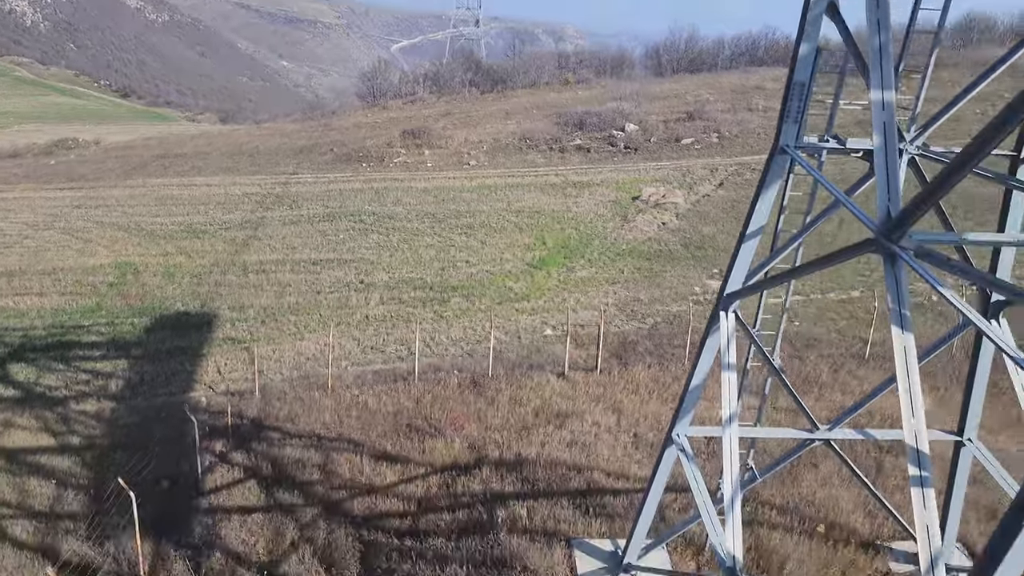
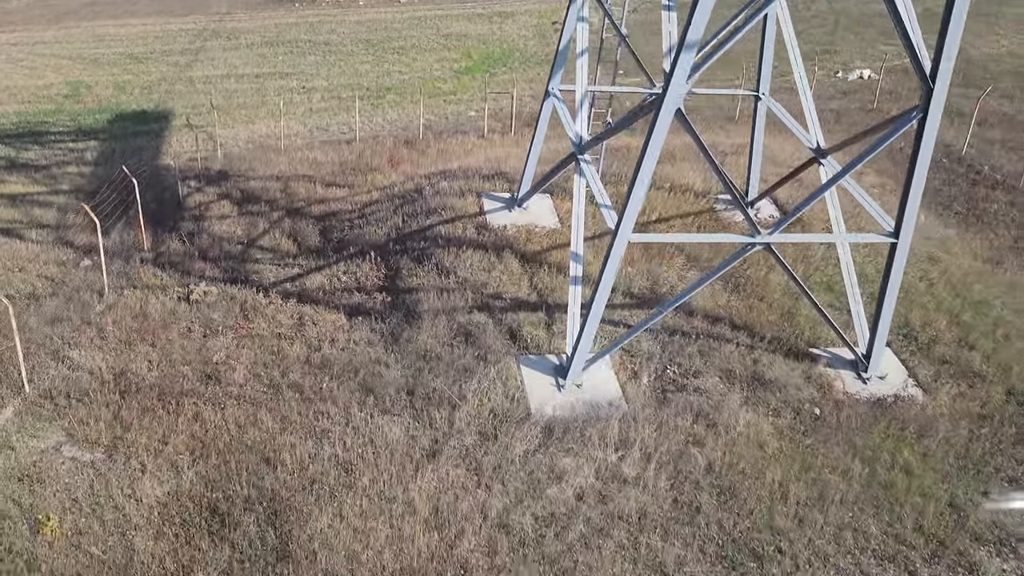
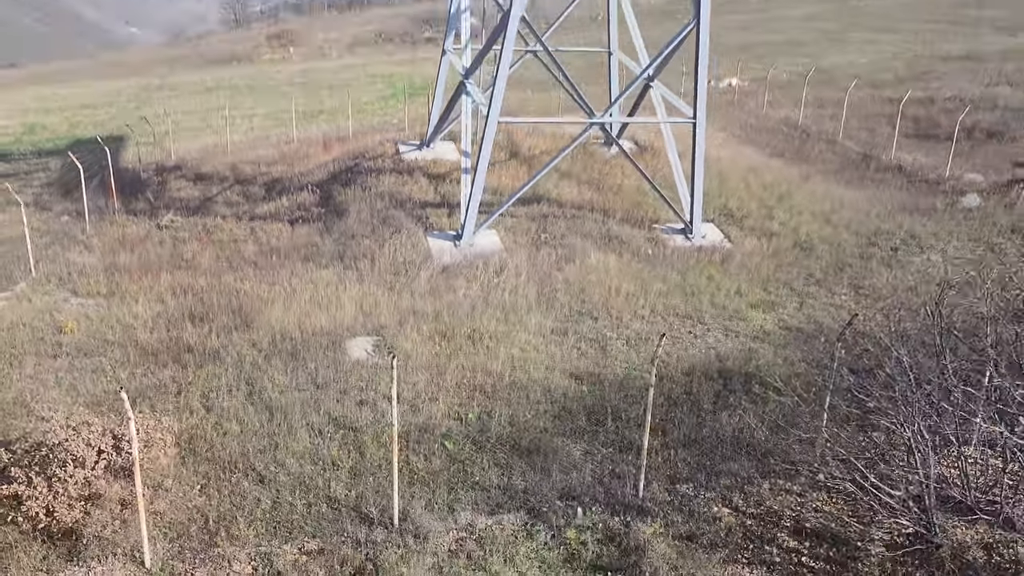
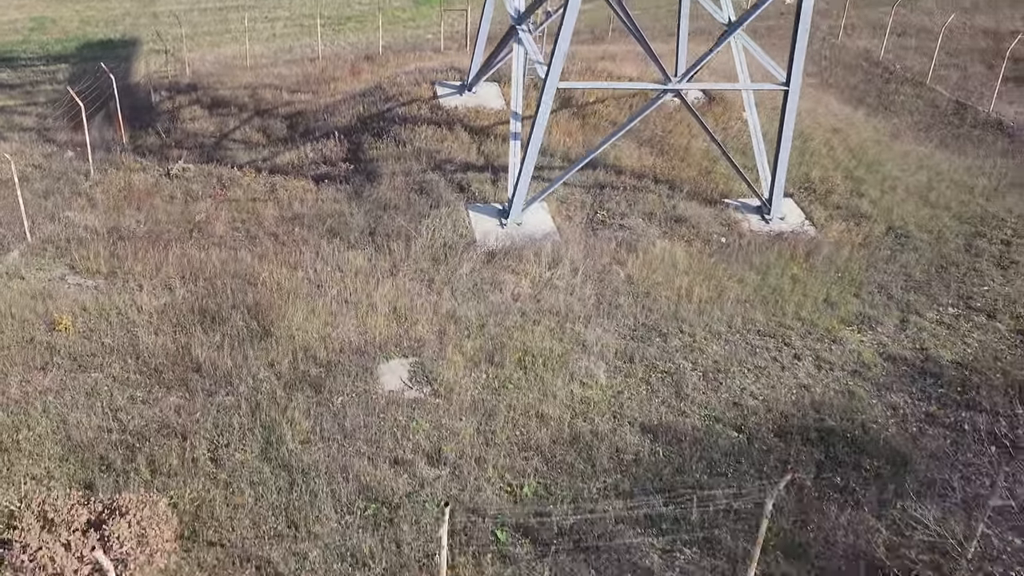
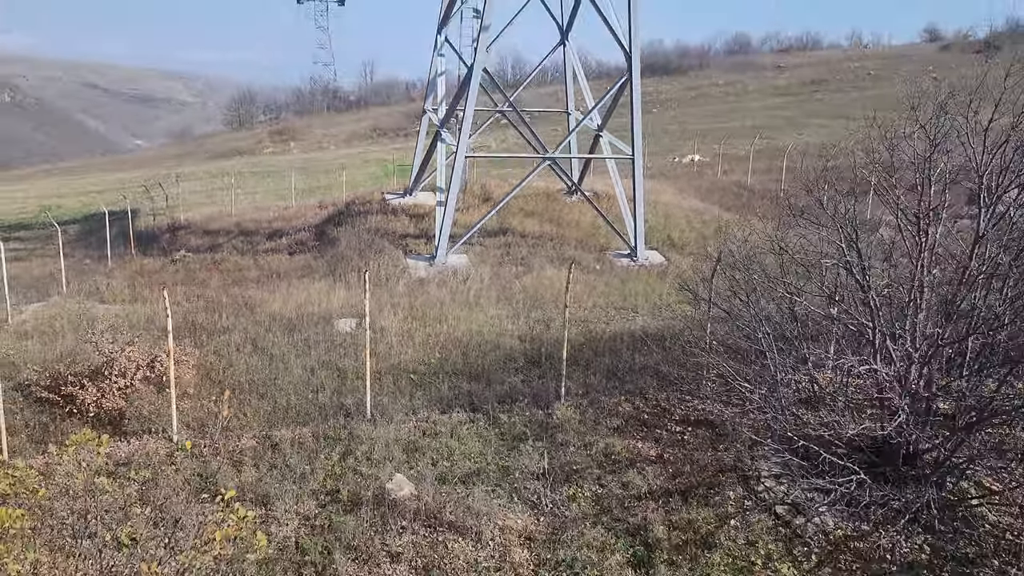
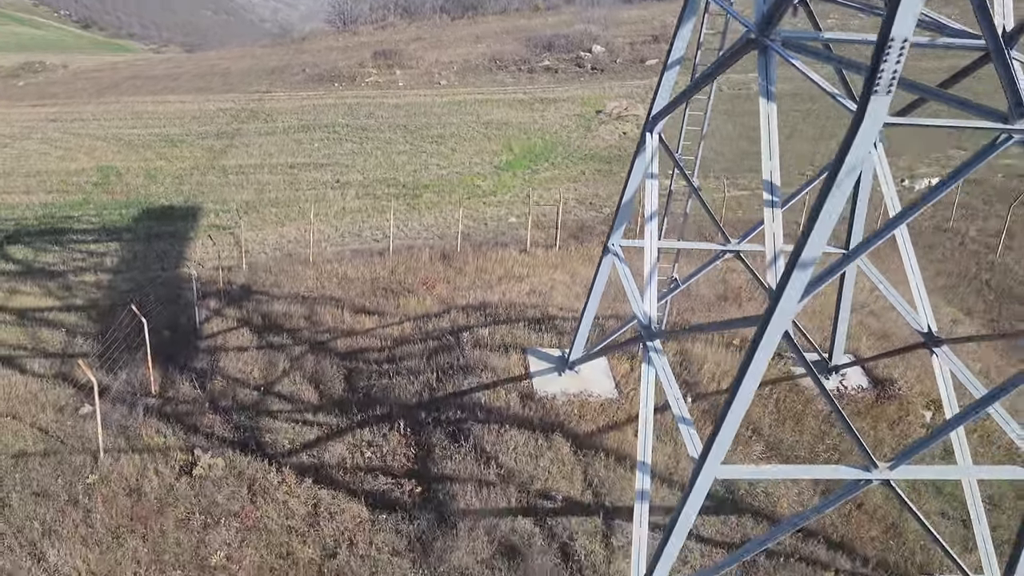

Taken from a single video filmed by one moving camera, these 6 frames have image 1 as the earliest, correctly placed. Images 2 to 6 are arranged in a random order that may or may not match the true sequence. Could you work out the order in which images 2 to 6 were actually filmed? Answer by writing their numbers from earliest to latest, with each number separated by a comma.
6, 2, 4, 3, 5
